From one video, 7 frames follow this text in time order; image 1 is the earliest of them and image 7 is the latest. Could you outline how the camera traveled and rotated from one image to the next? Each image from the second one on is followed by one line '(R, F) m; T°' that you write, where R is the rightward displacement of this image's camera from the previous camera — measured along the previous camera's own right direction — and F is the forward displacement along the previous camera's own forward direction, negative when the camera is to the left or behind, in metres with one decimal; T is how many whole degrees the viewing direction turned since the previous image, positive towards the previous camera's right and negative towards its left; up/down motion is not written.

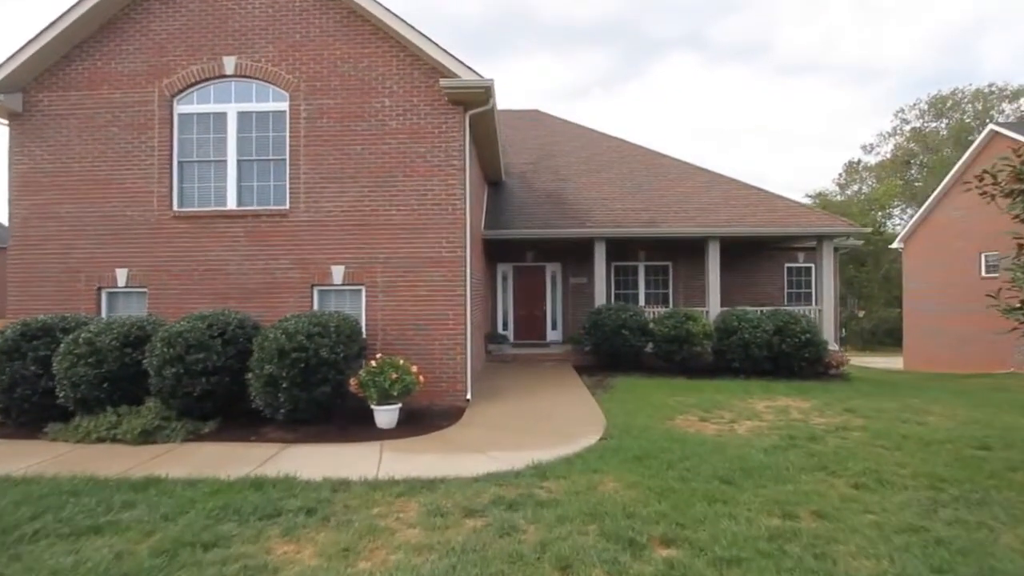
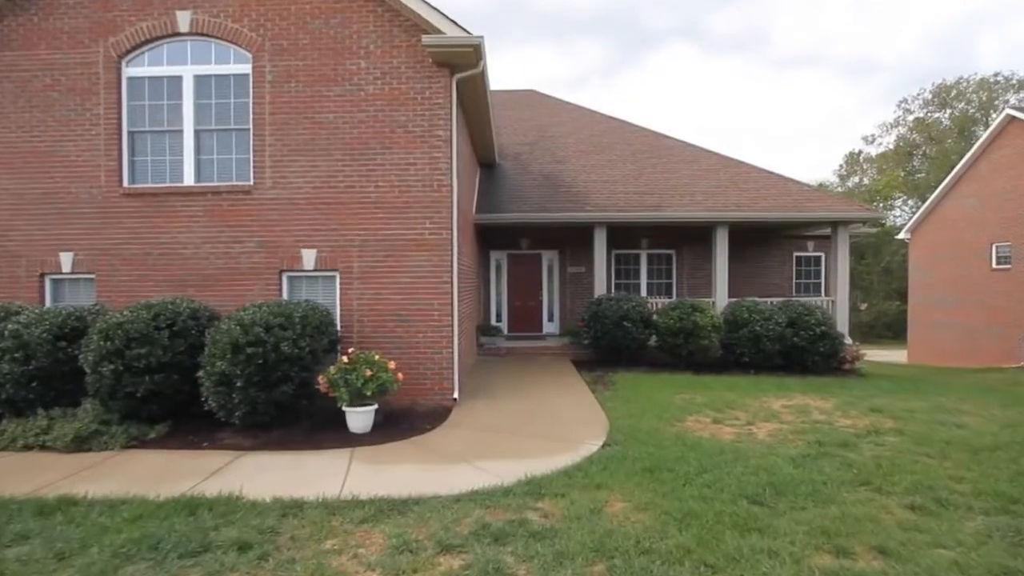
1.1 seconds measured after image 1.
(+0.1, +1.0) m; +1°
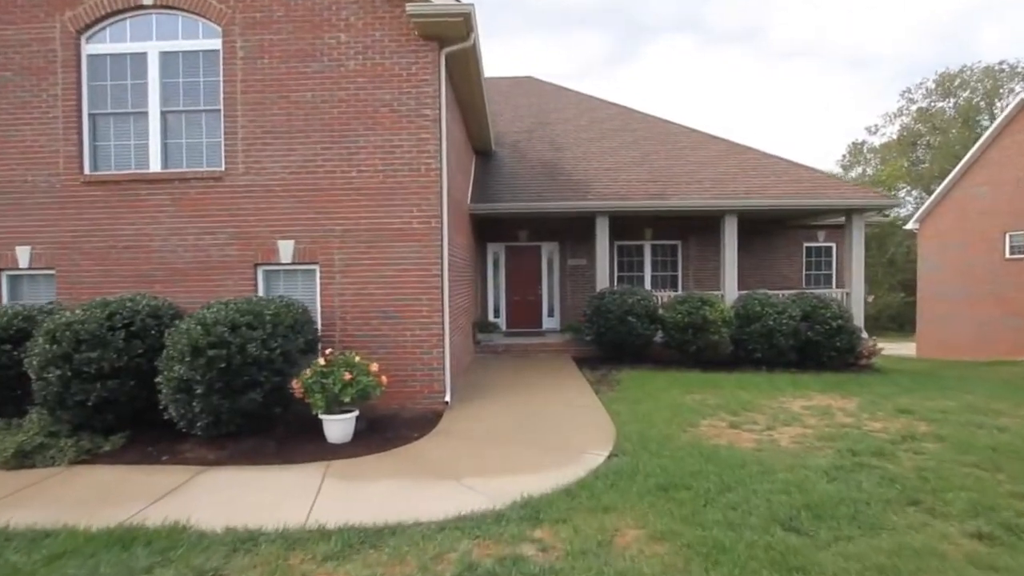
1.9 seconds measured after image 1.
(+0.1, +0.7) m; 0°
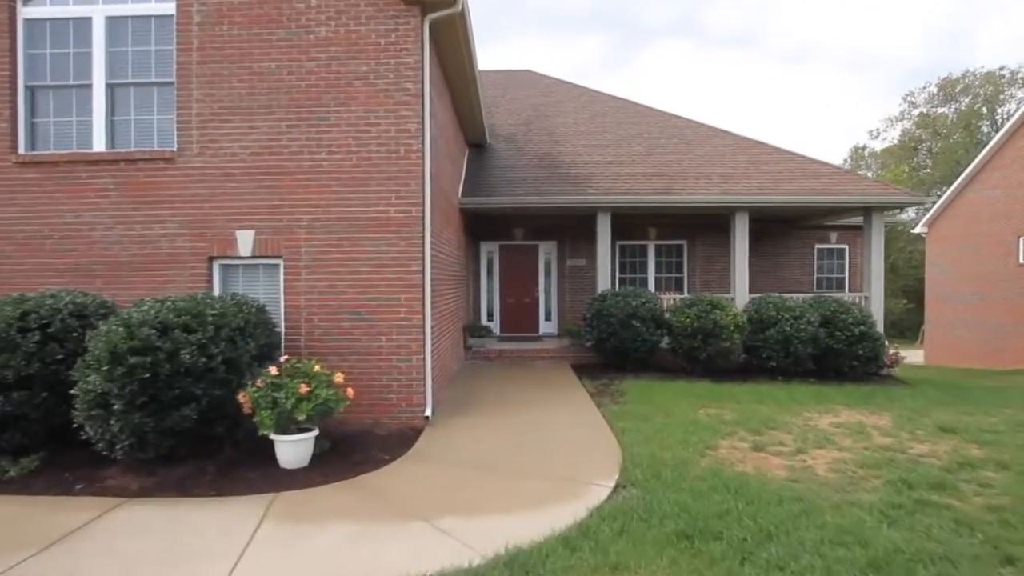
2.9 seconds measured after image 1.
(+0.1, +0.9) m; 0°
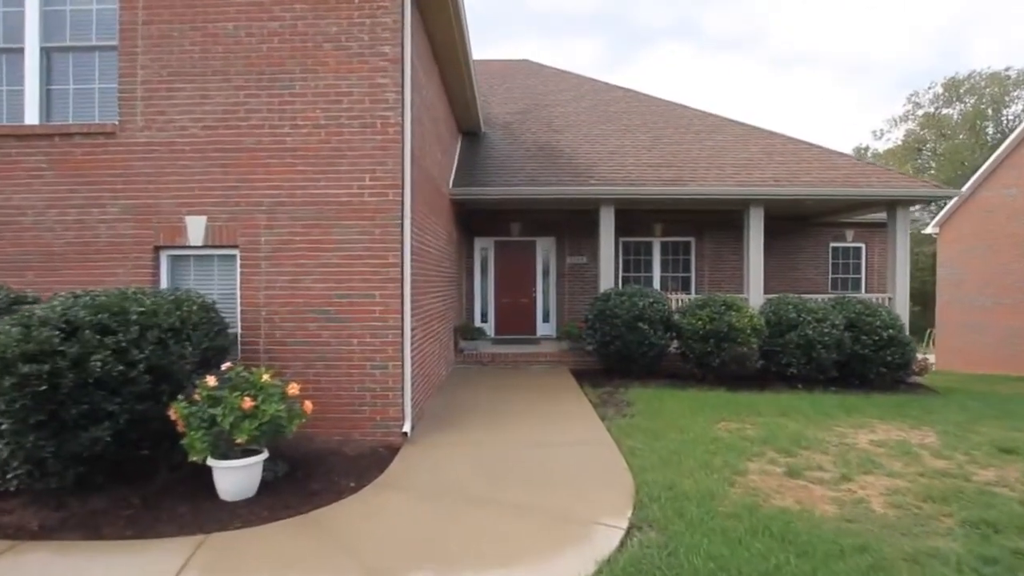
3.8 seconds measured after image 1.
(+0.1, +0.9) m; 0°
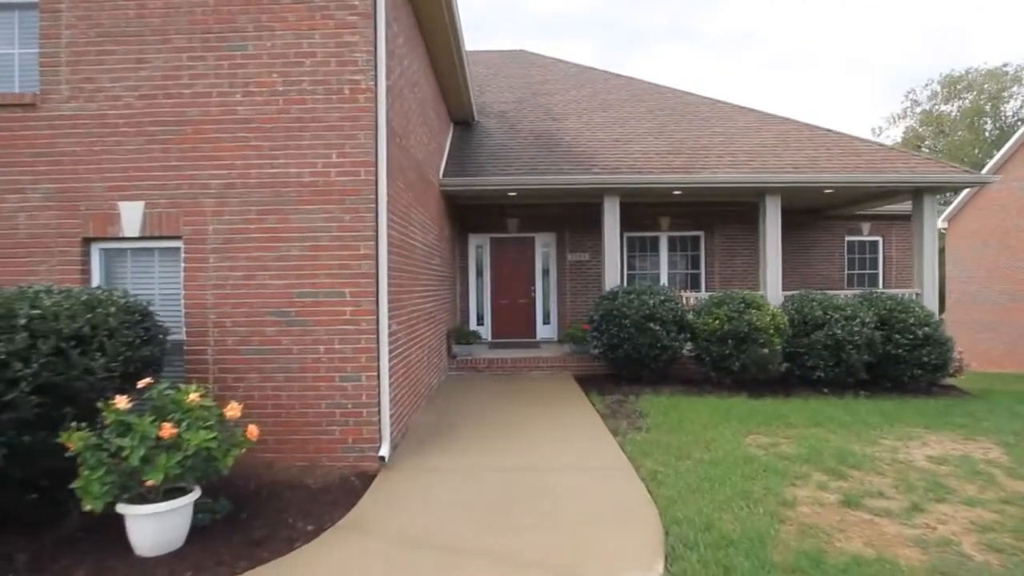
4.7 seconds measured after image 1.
(0.0, +0.9) m; 0°
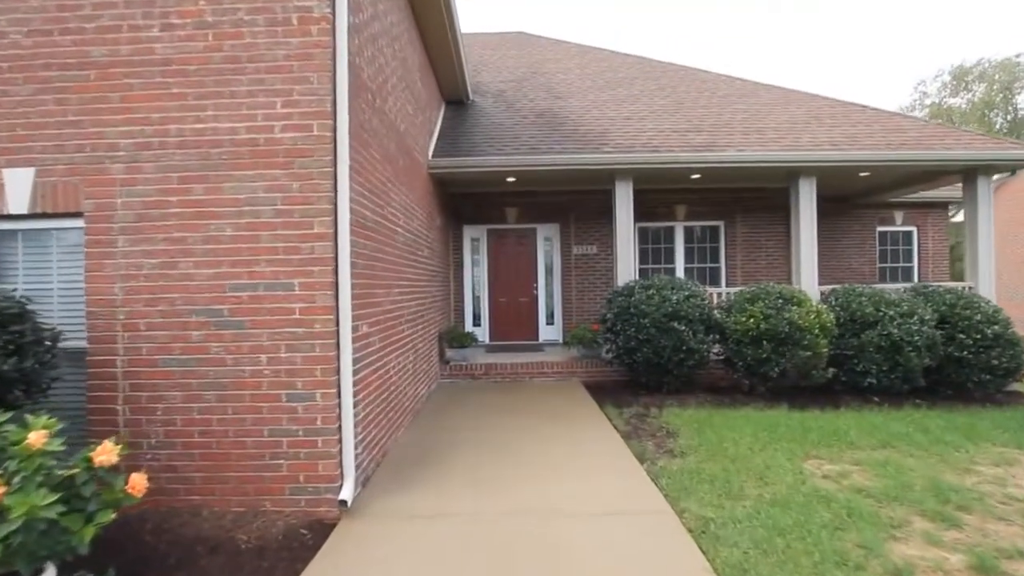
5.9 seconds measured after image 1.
(0.0, +1.2) m; 0°
